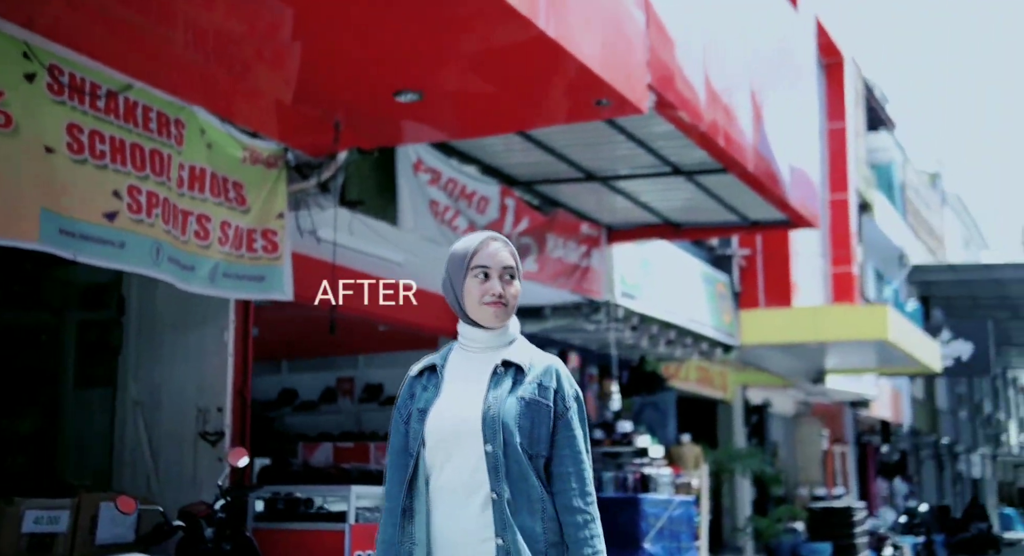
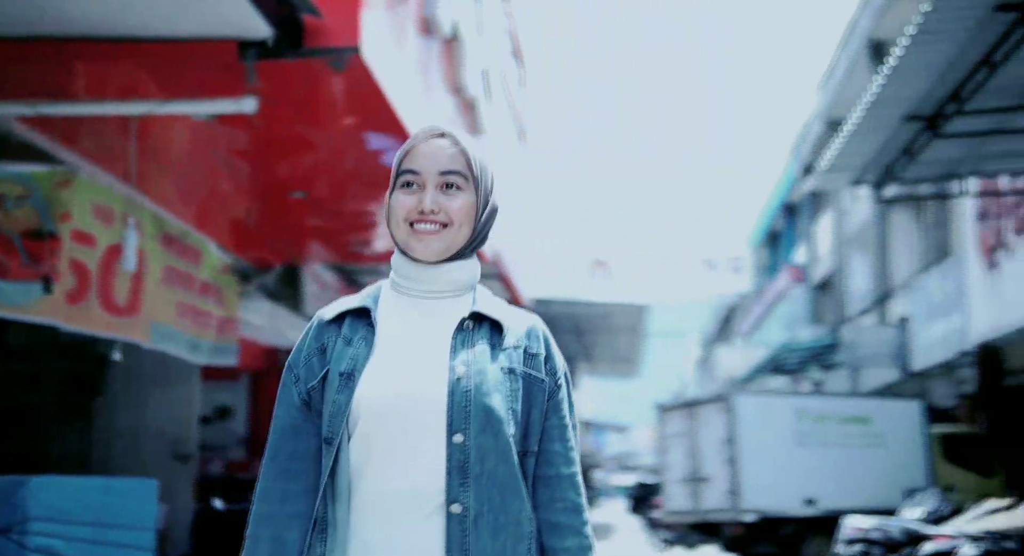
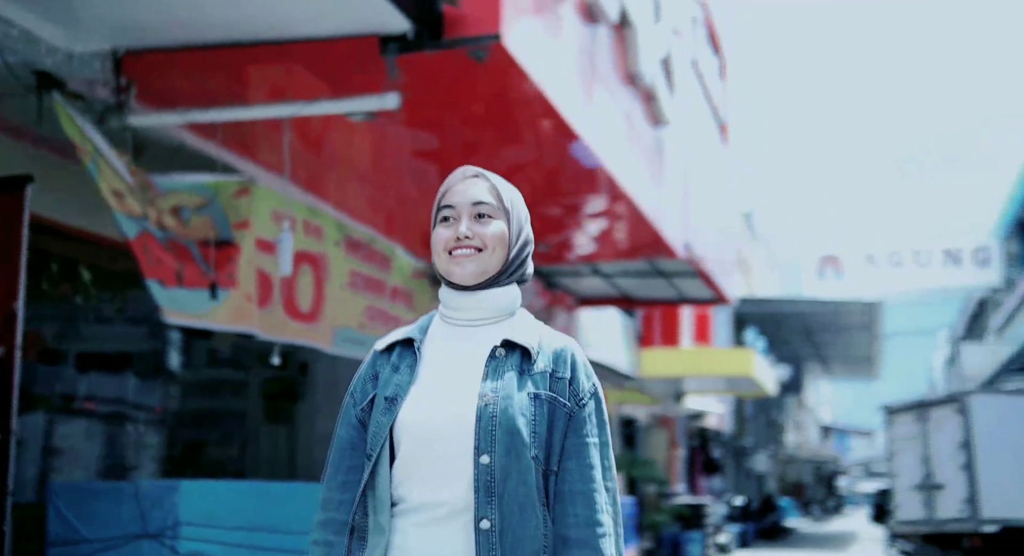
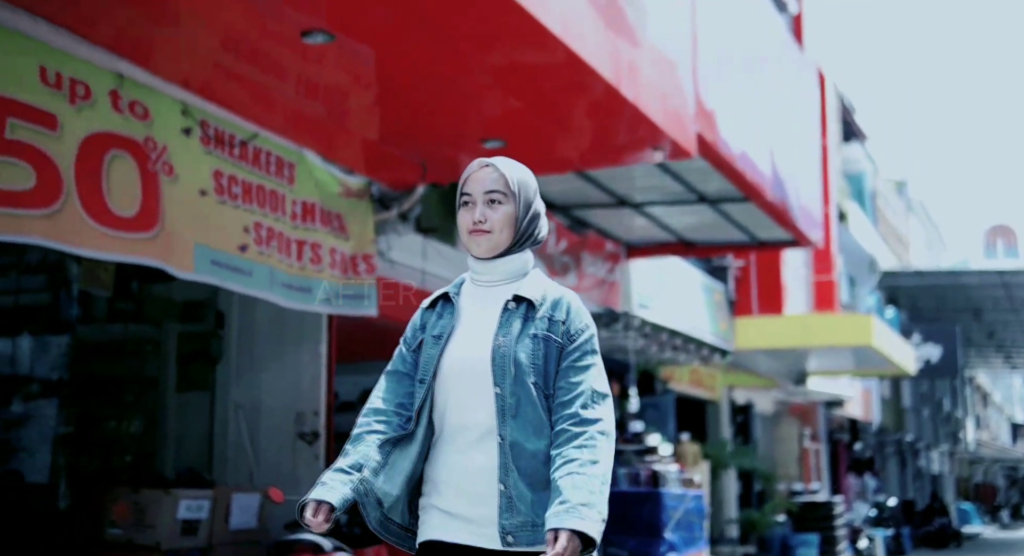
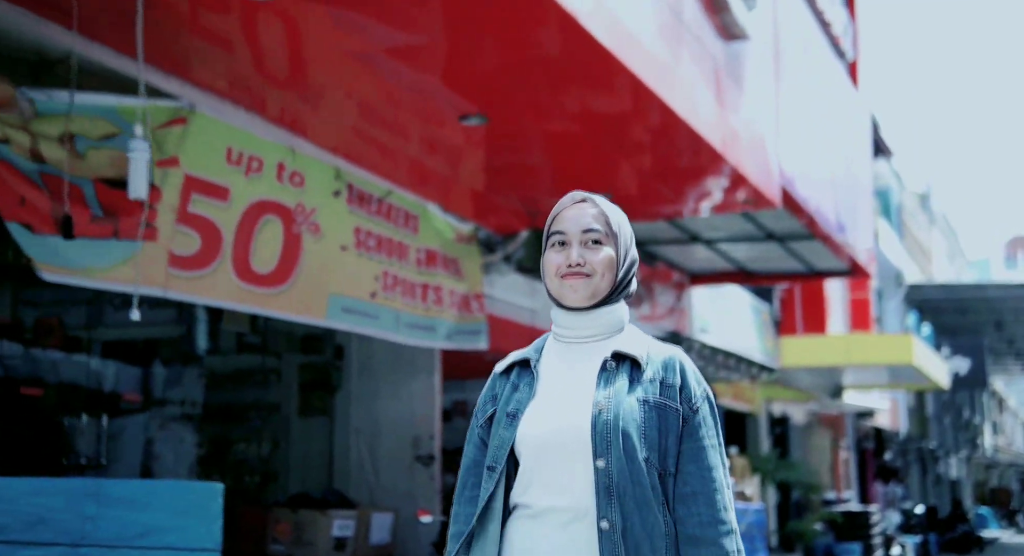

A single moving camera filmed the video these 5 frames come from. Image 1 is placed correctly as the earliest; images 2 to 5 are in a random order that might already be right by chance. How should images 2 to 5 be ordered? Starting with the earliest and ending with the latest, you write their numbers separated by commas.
4, 5, 3, 2
